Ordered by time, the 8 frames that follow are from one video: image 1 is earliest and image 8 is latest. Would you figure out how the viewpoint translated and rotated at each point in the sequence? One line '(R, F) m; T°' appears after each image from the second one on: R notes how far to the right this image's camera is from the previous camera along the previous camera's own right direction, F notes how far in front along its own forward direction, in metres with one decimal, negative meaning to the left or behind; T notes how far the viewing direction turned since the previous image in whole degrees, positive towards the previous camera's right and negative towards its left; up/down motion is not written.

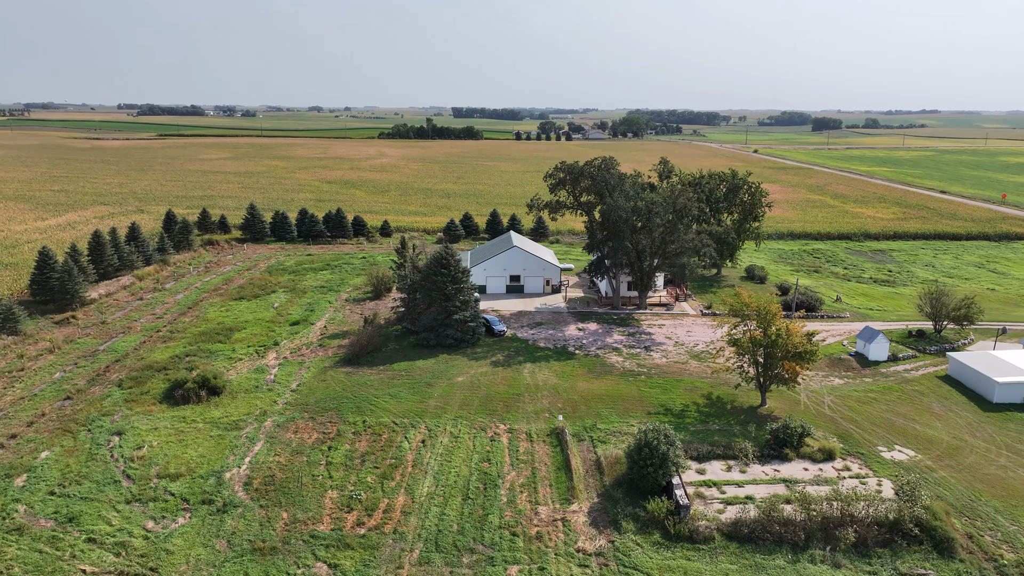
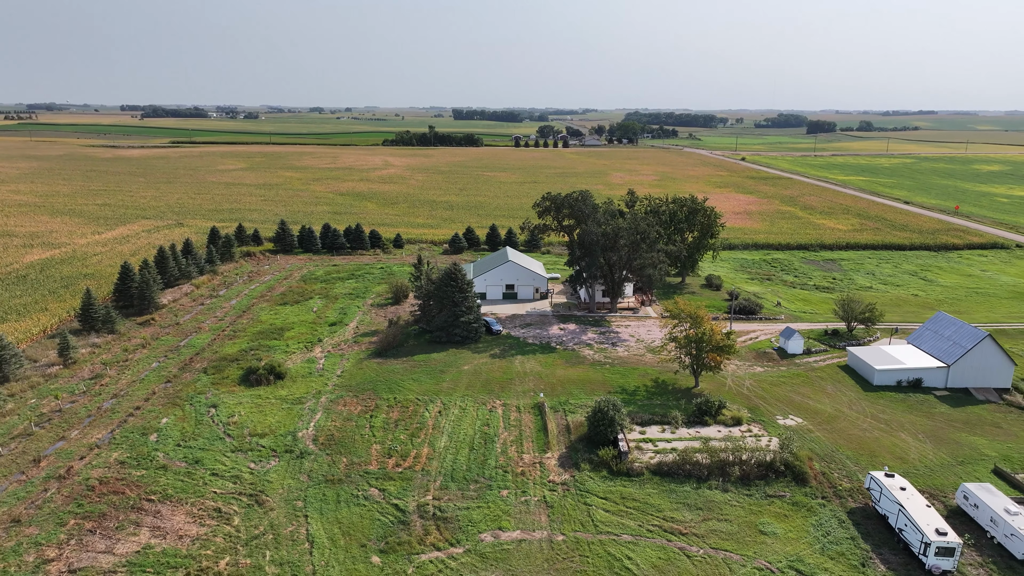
(+0.2, -6.2) m; 0°
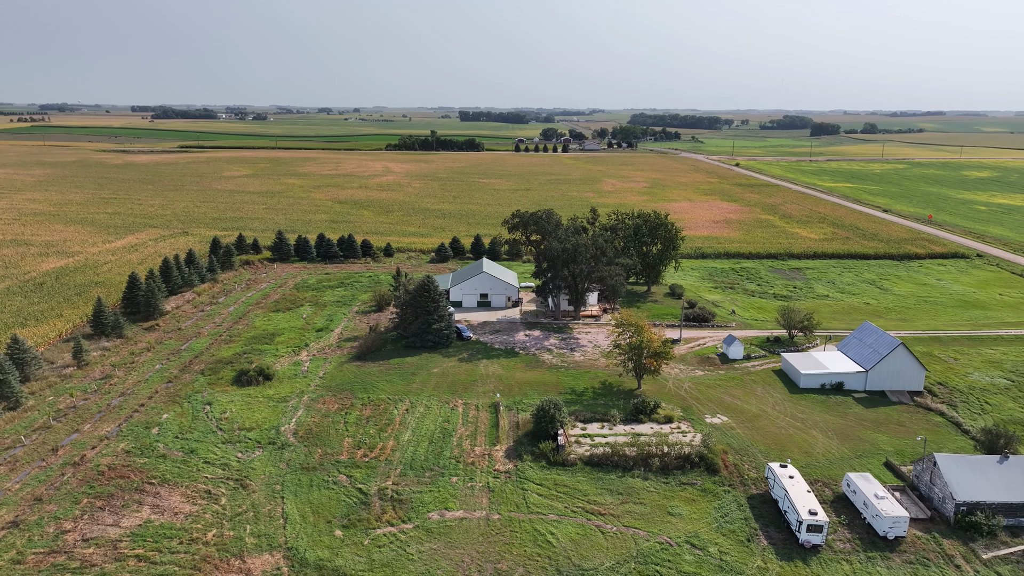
(+1.8, -3.1) m; -1°
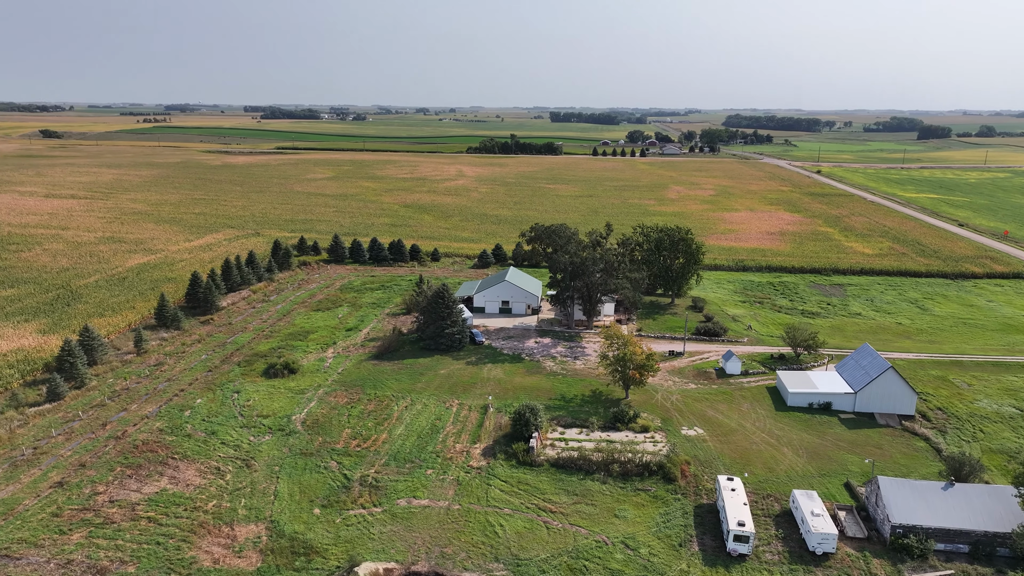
(+4.0, -1.9) m; -7°
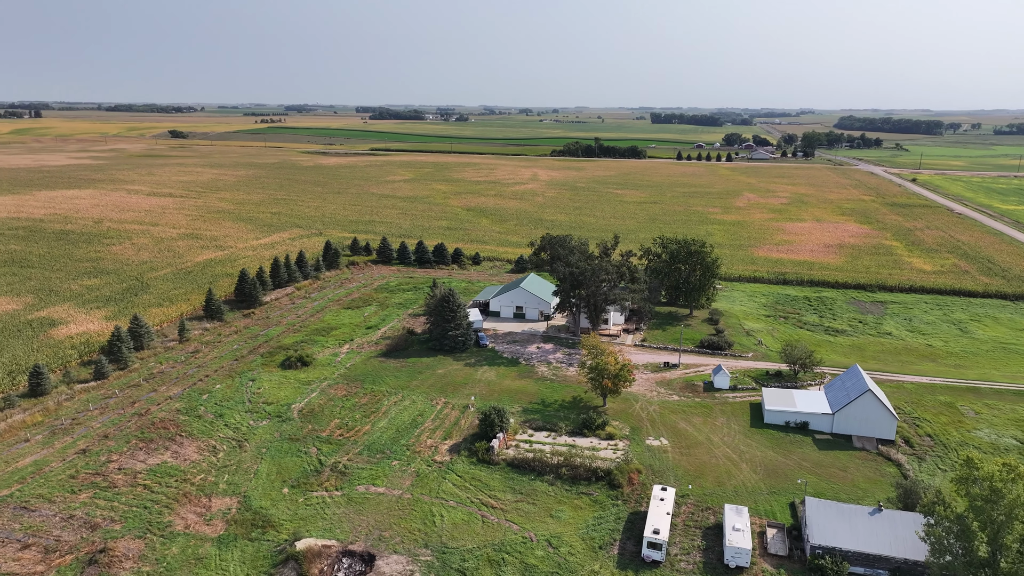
(+5.1, -1.3) m; -8°
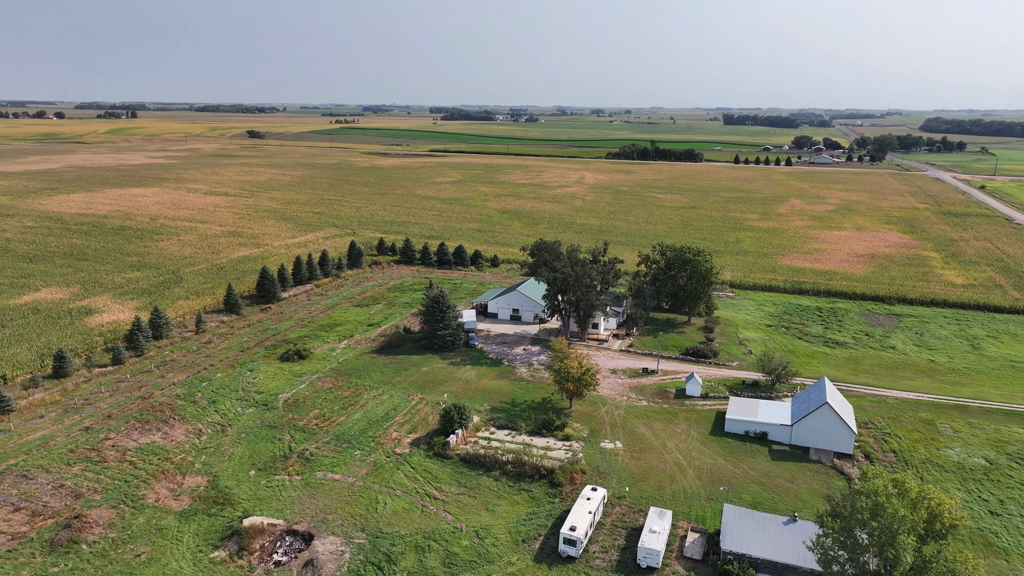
(+4.5, -1.1) m; -6°
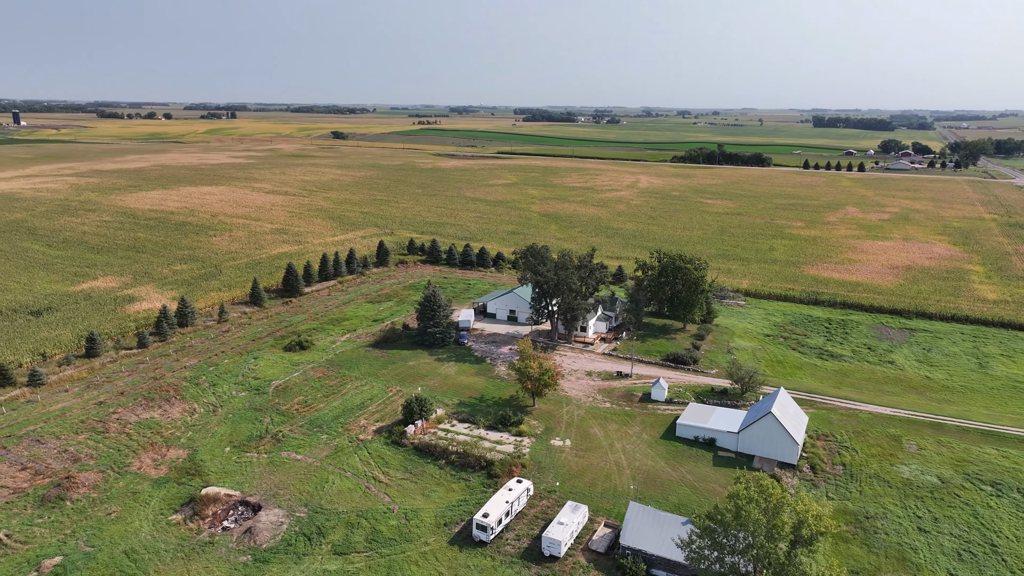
(+5.4, -1.4) m; -7°
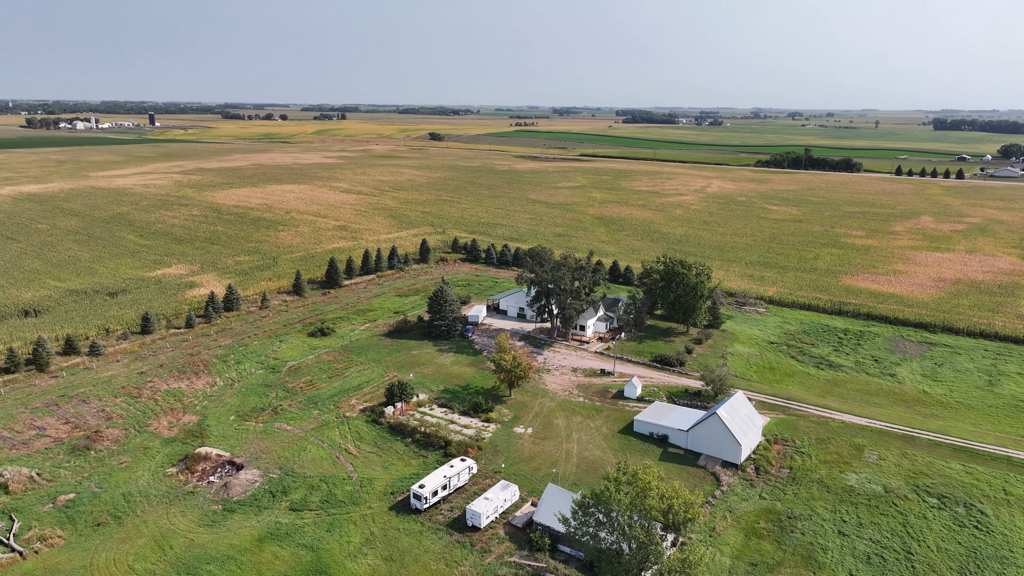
(+6.0, -2.1) m; -8°
